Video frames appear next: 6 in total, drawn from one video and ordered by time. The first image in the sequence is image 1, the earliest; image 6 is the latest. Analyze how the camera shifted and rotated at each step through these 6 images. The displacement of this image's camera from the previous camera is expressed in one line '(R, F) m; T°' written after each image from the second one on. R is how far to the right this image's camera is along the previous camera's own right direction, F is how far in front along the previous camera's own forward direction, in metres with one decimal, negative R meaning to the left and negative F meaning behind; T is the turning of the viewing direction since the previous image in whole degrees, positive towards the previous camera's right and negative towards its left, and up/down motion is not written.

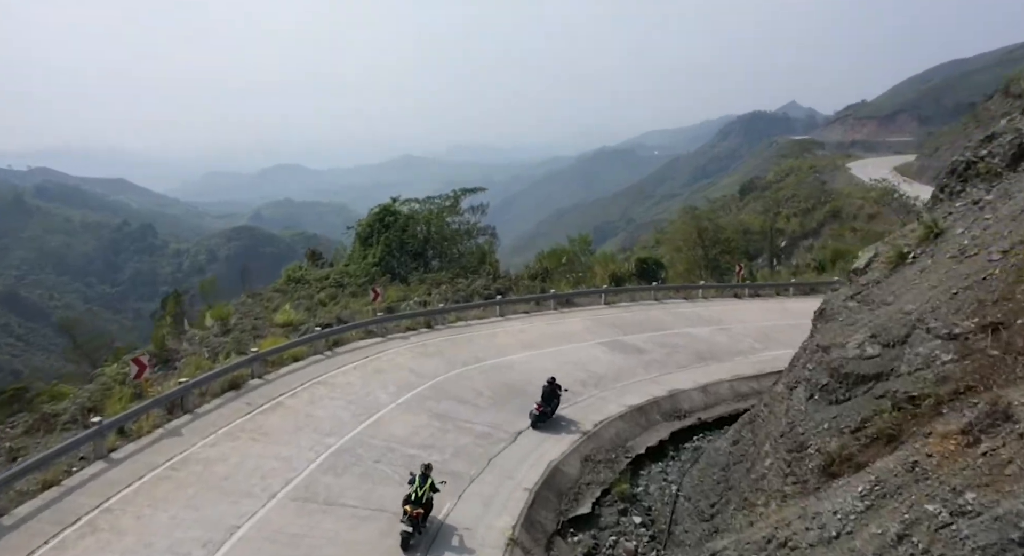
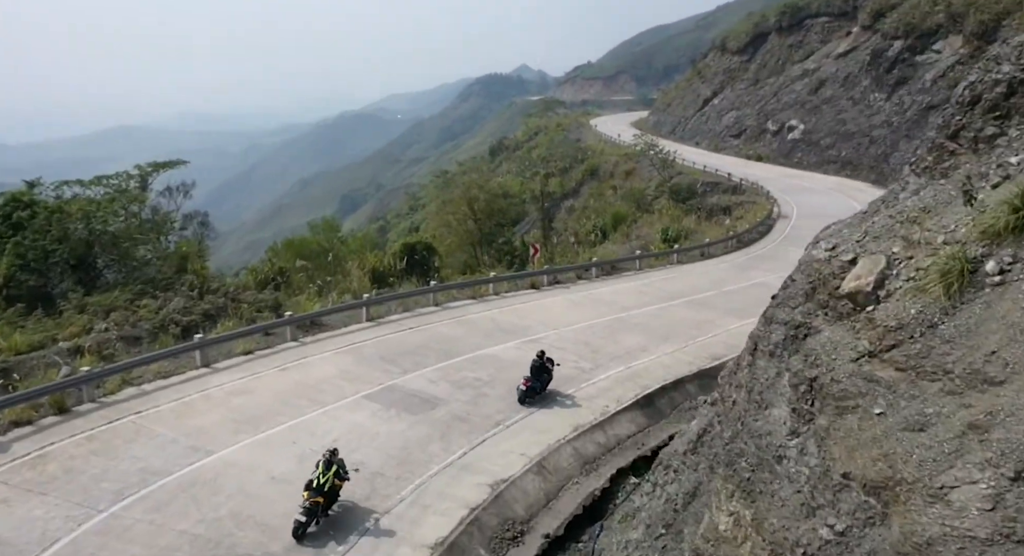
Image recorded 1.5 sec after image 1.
(+0.7, +6.3) m; +18°
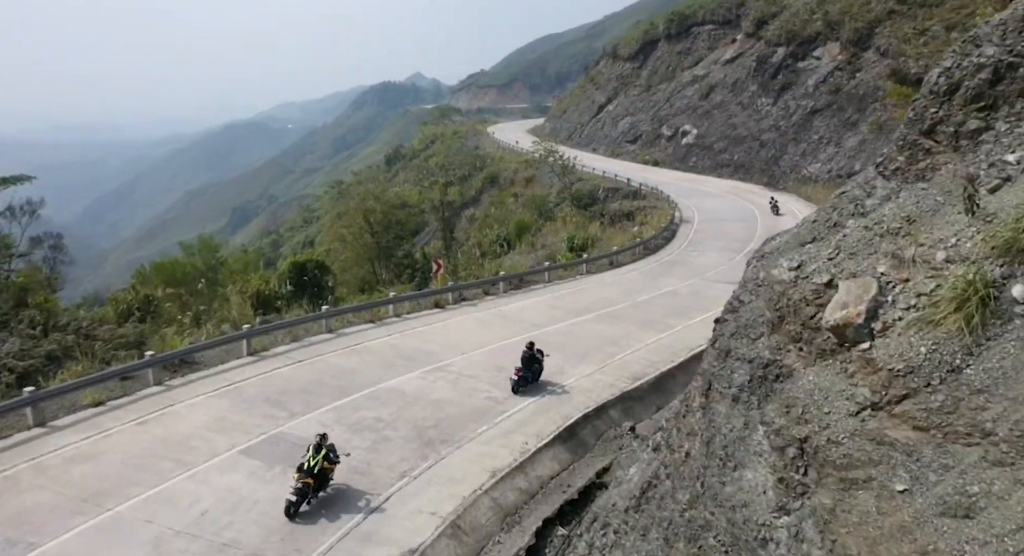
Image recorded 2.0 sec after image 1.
(0.0, +1.4) m; +8°
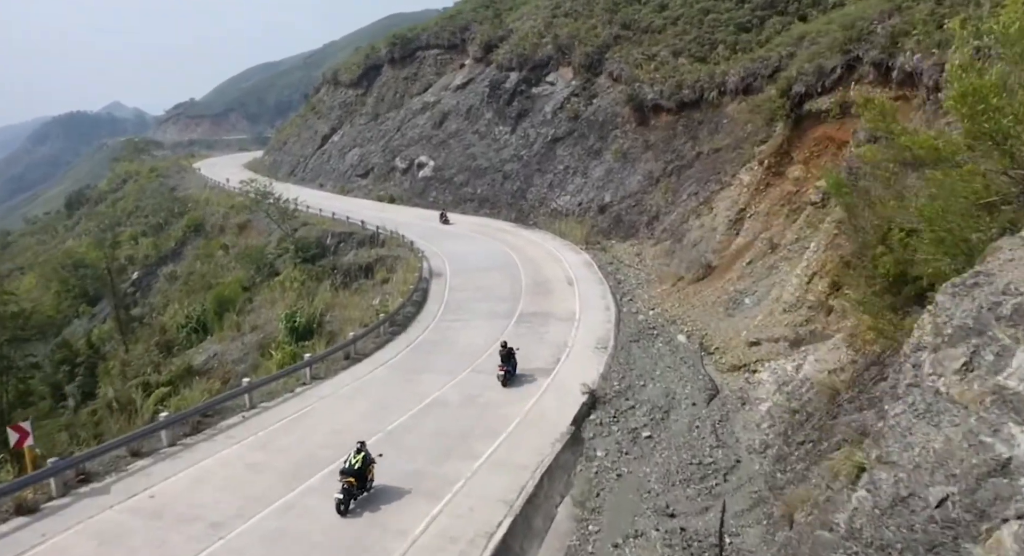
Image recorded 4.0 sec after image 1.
(+1.1, +6.5) m; +20°
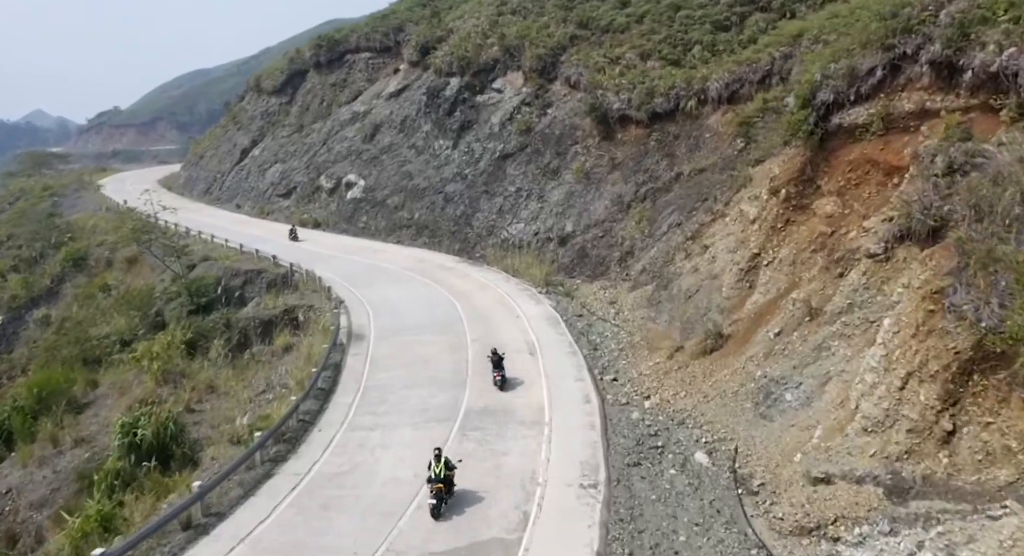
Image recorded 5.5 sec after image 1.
(+0.1, +6.2) m; +4°
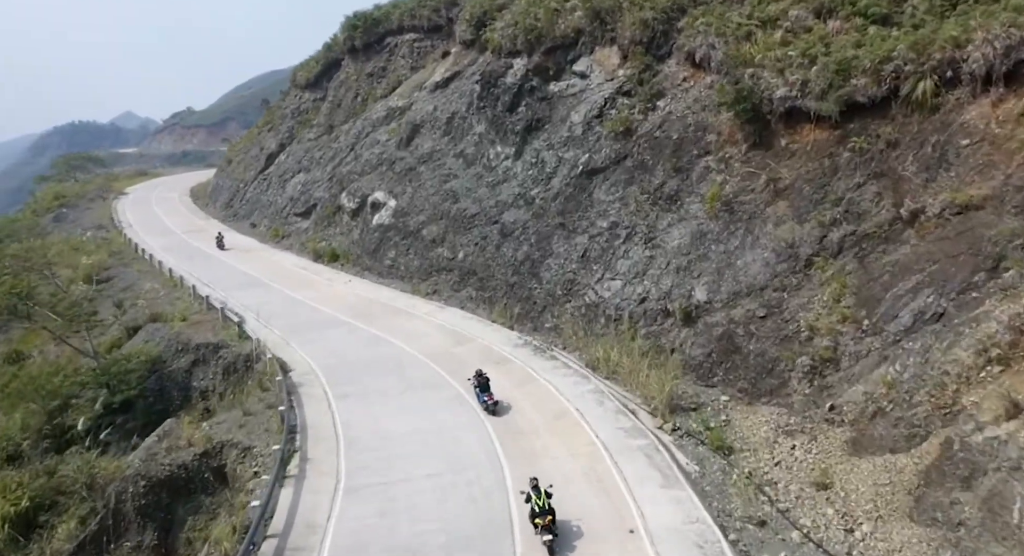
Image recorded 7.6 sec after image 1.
(-0.6, +12.2) m; -5°
